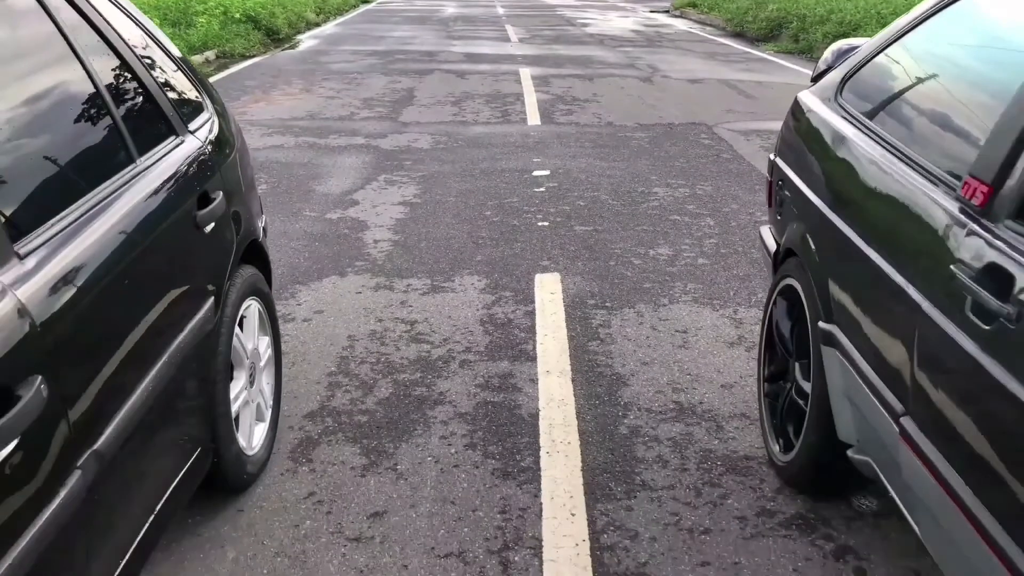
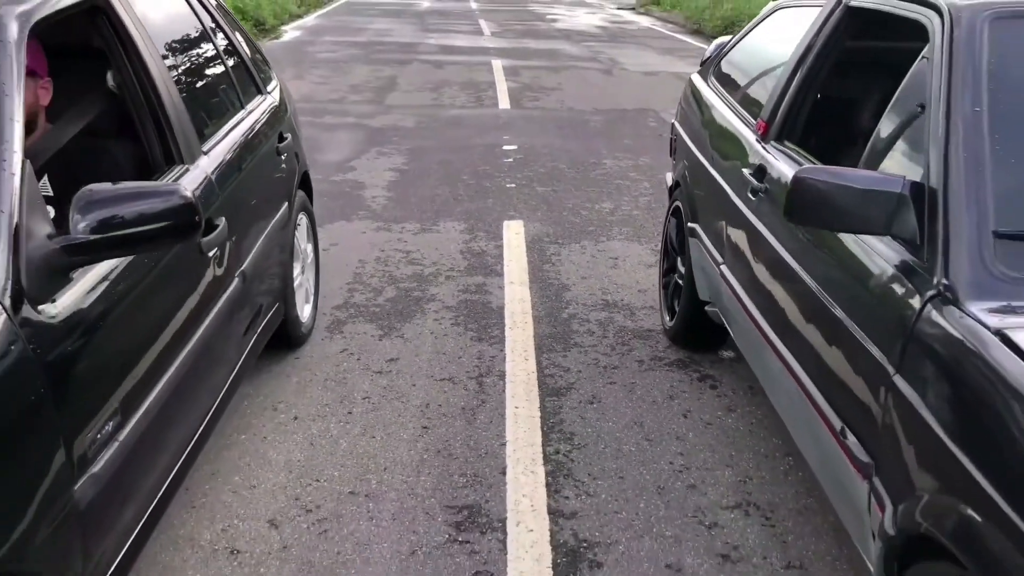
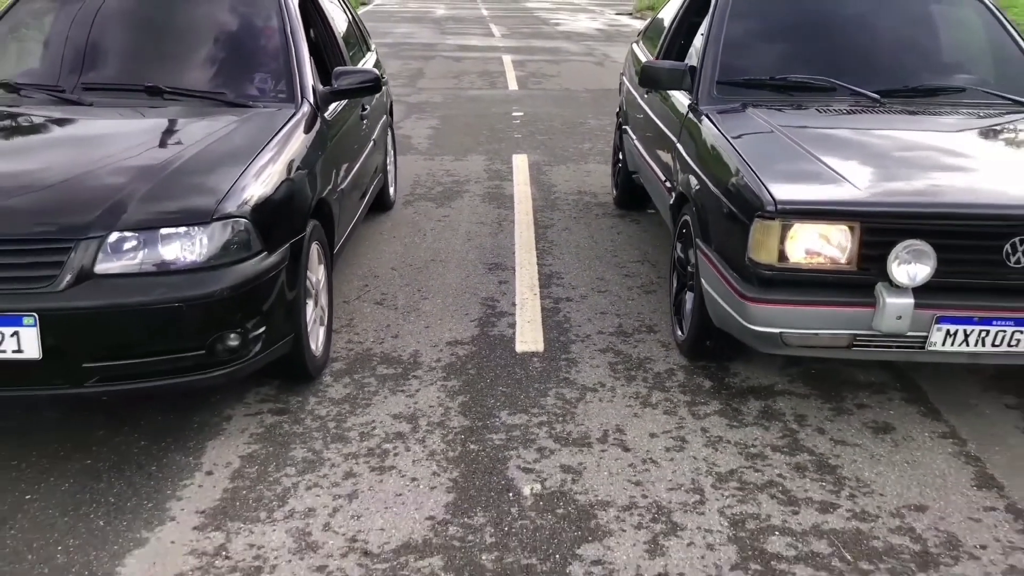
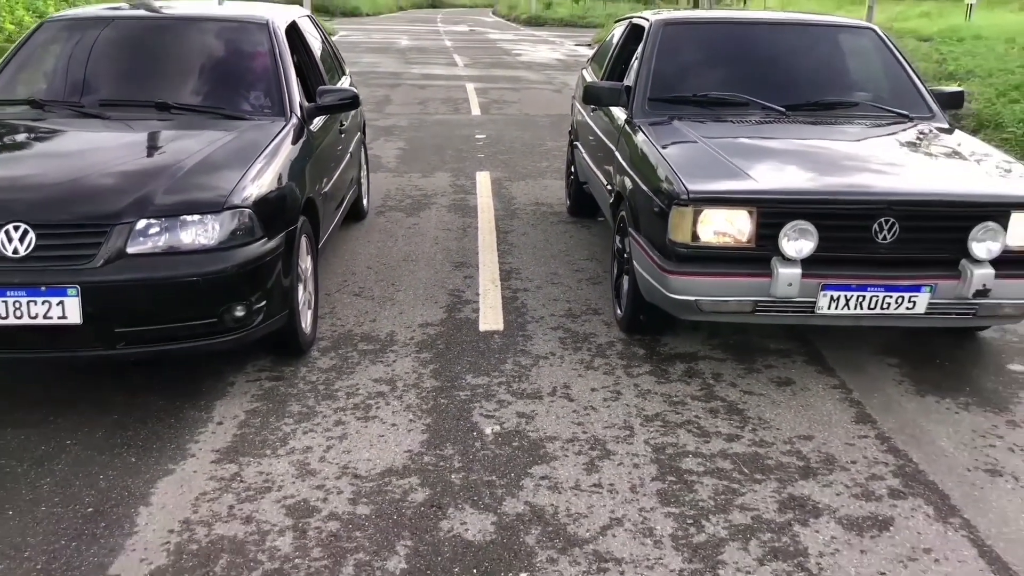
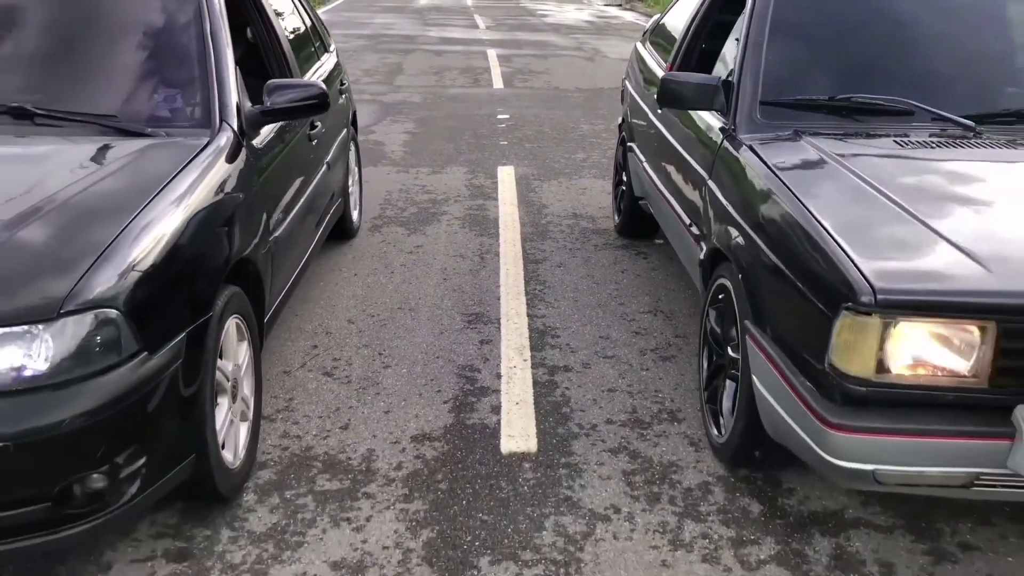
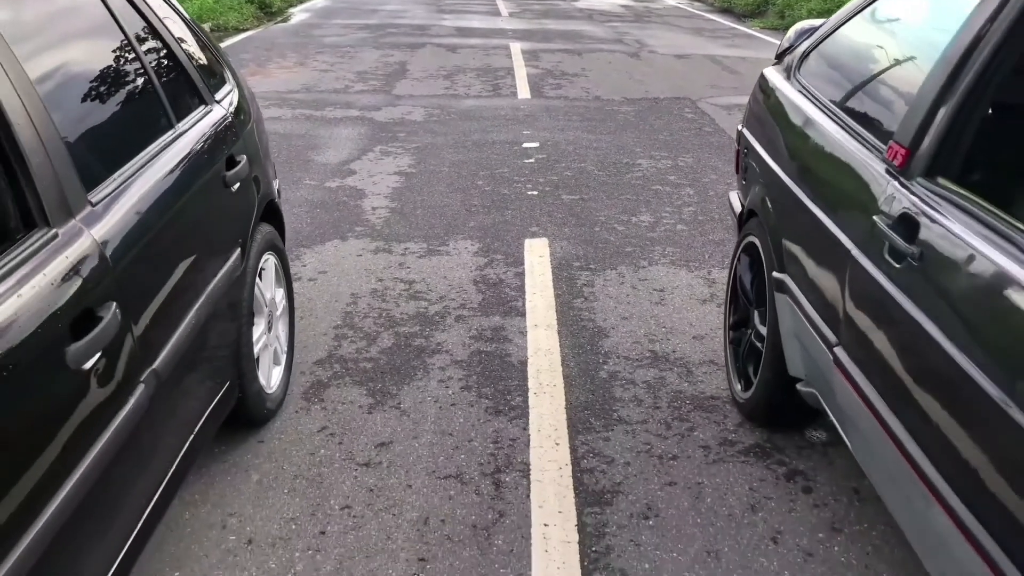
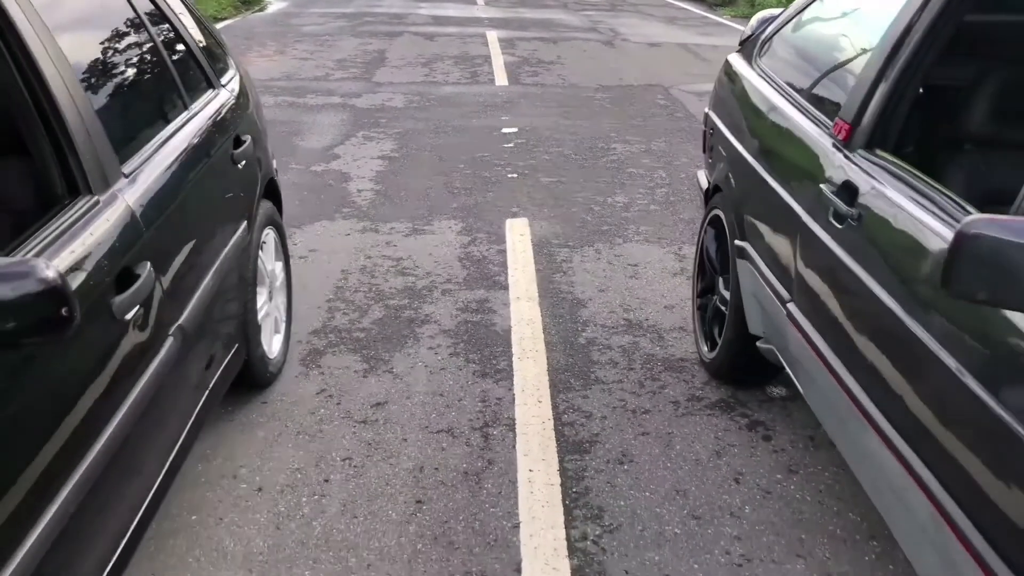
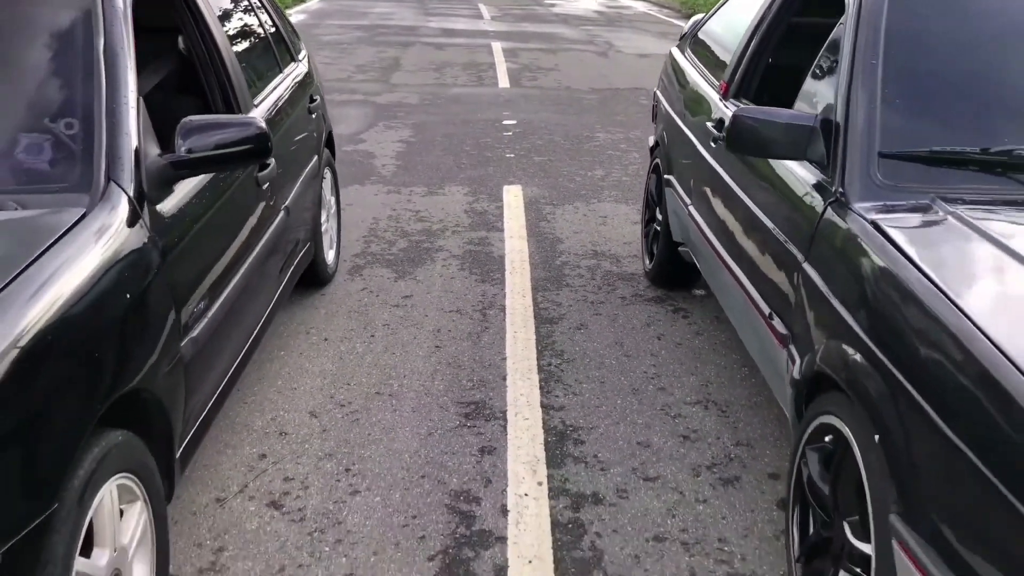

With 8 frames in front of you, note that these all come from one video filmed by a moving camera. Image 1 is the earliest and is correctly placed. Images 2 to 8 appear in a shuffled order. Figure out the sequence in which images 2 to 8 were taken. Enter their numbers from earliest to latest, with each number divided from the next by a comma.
6, 7, 2, 8, 5, 3, 4
